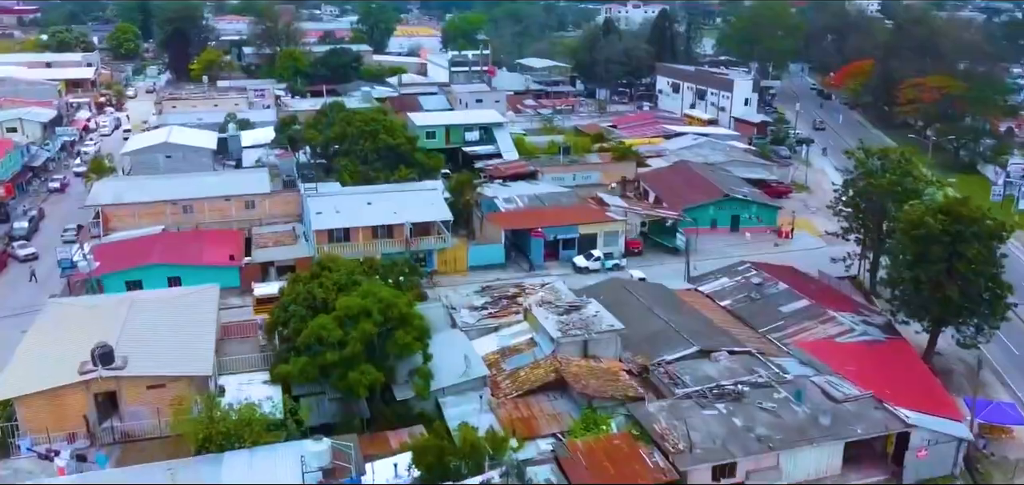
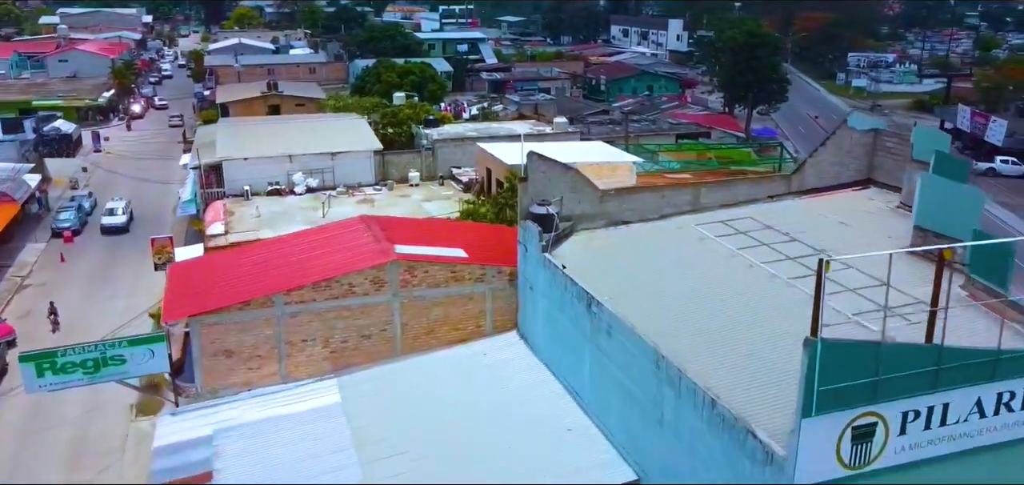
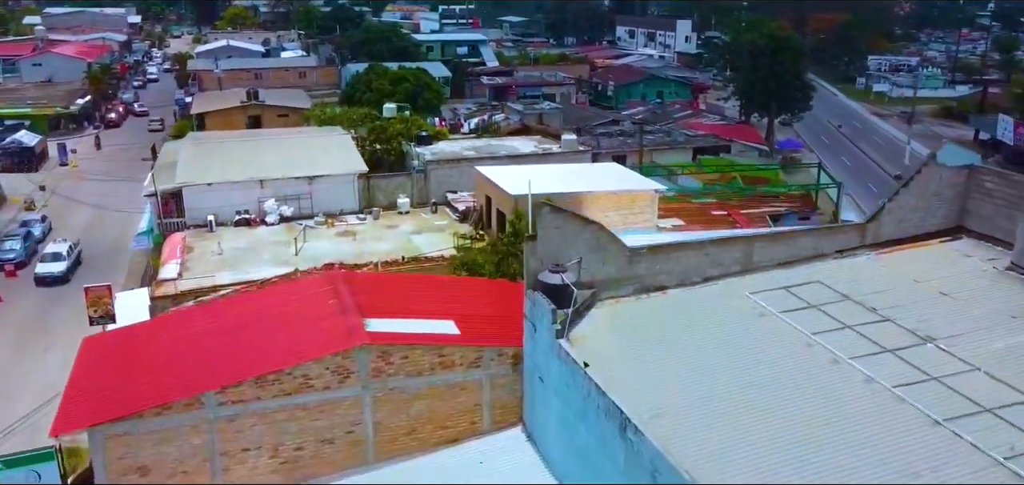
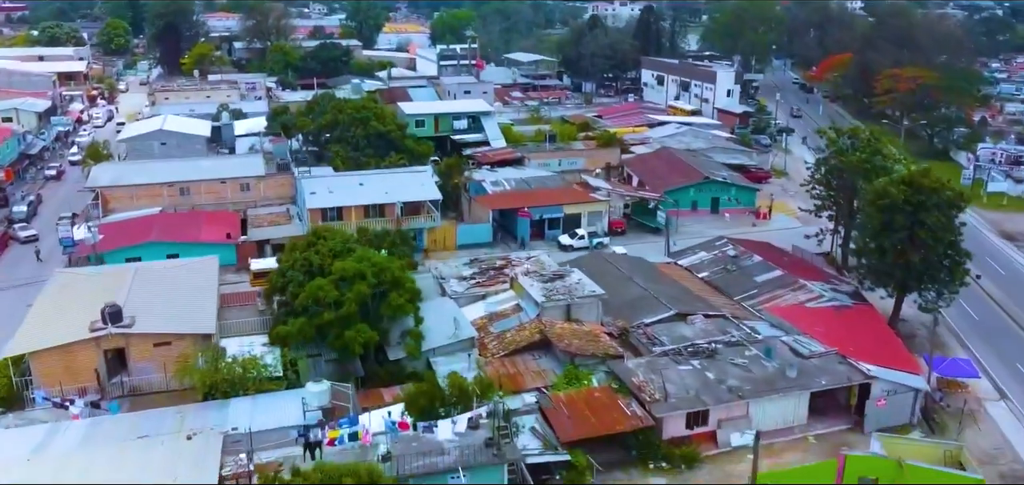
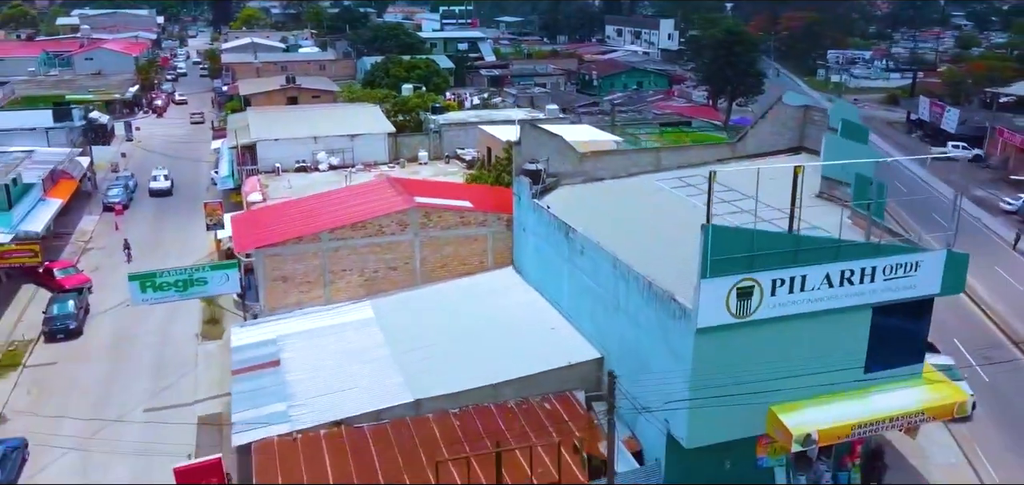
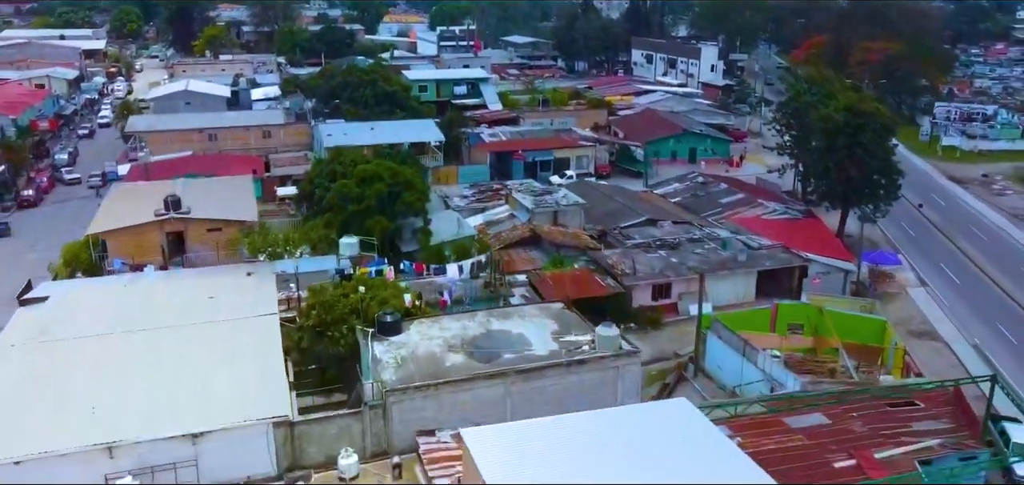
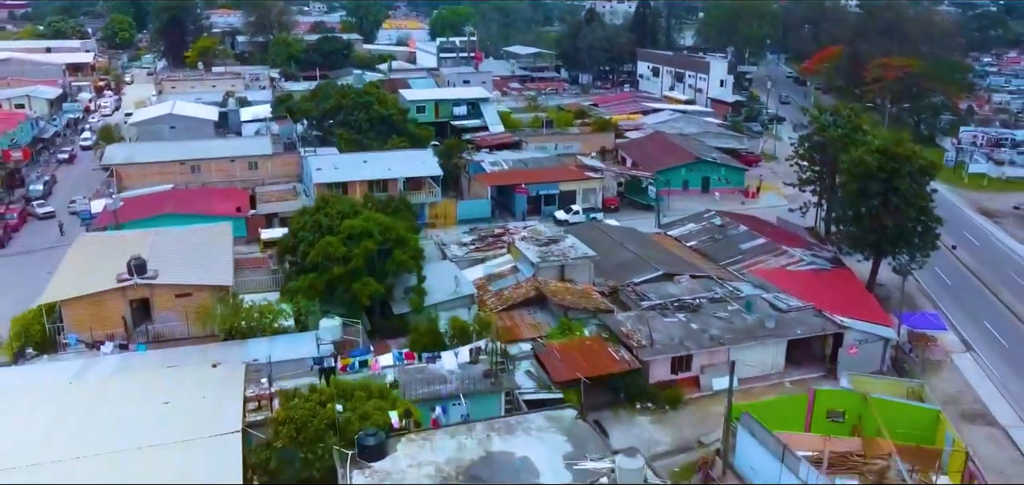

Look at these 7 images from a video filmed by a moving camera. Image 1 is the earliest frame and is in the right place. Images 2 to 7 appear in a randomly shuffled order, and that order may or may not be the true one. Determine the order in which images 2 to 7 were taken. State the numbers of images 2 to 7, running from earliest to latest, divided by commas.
4, 7, 6, 3, 2, 5
